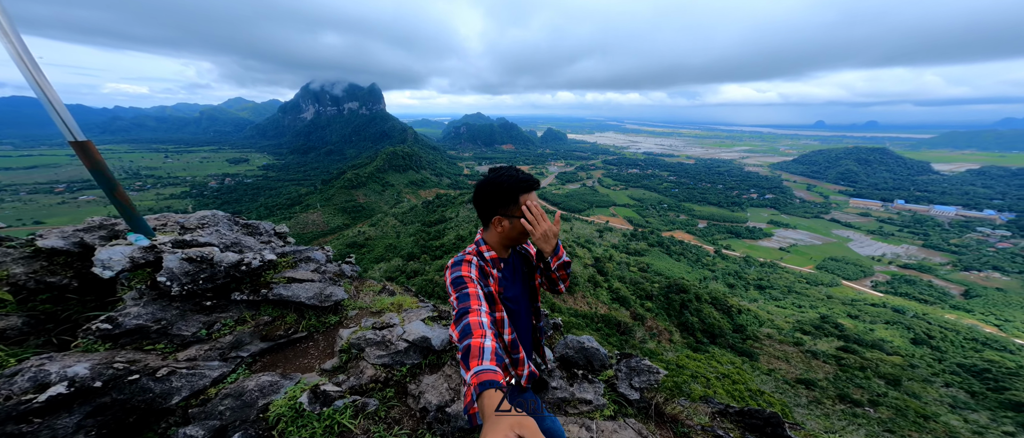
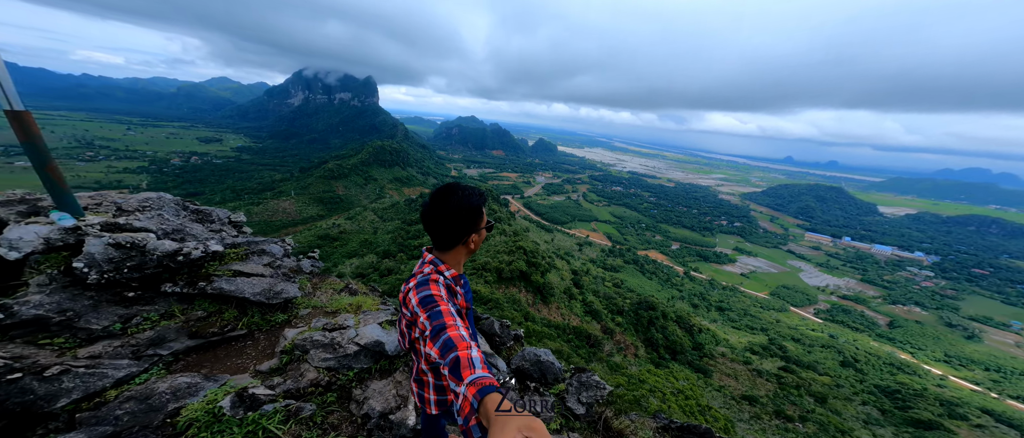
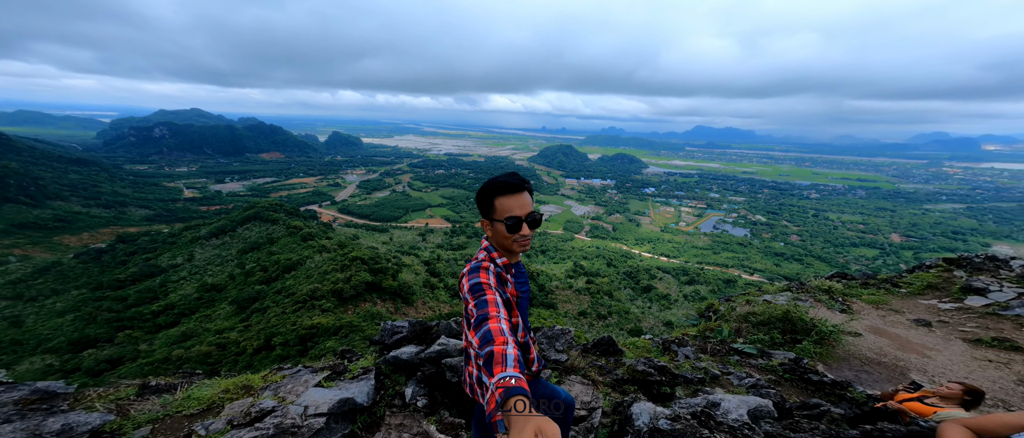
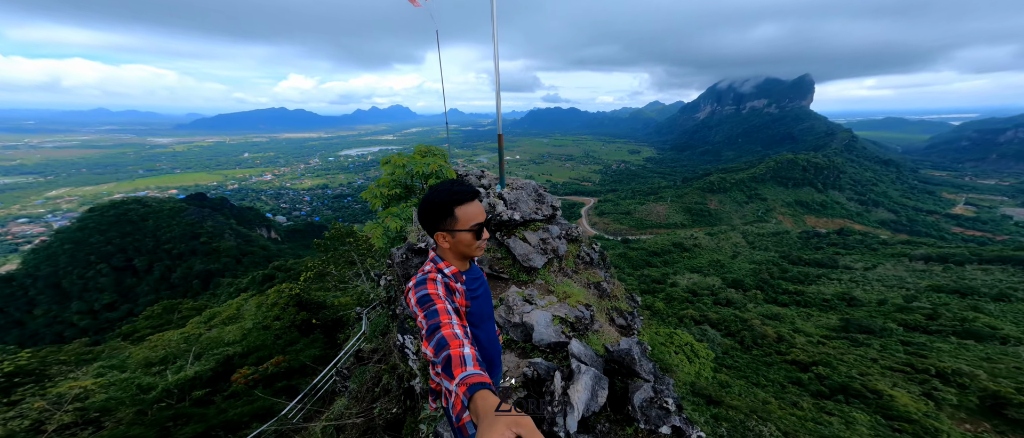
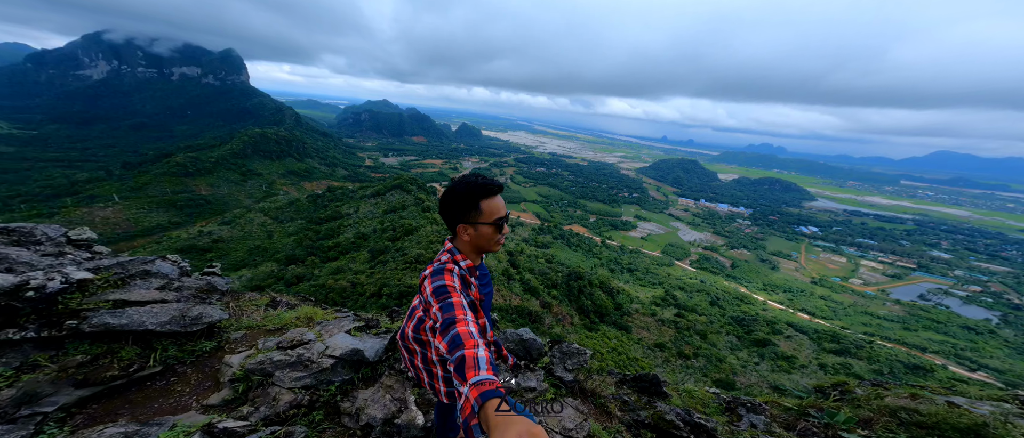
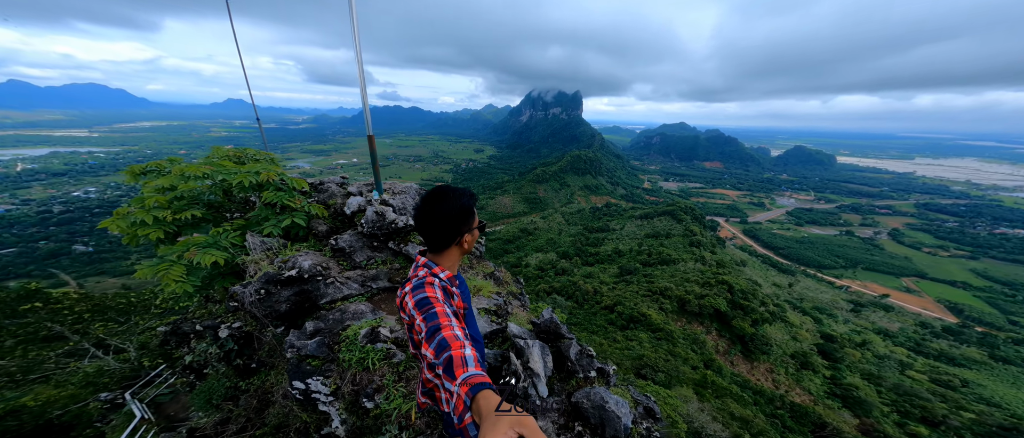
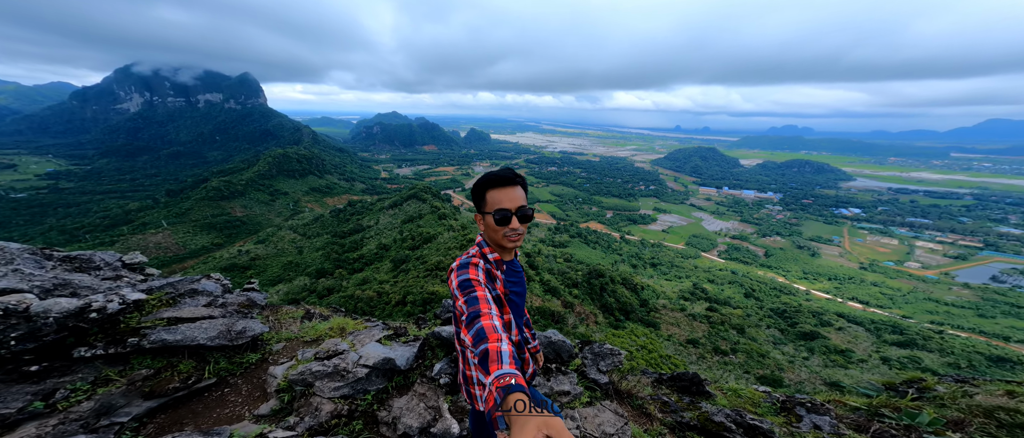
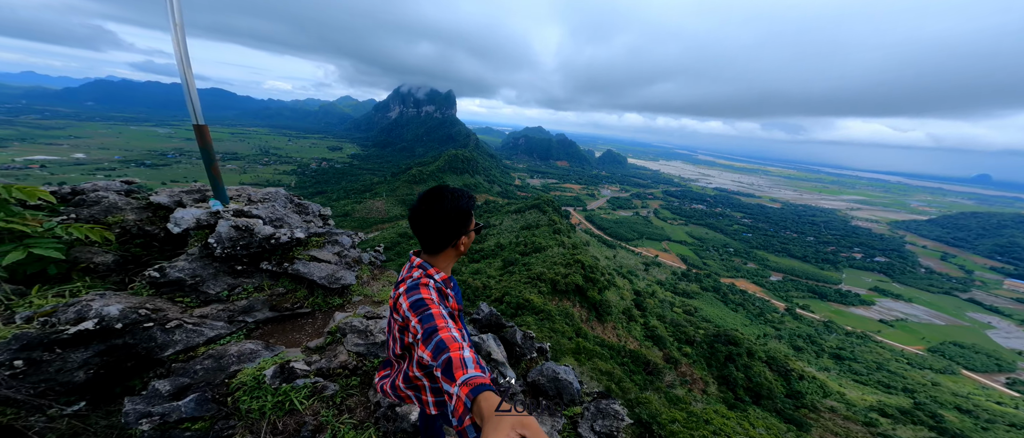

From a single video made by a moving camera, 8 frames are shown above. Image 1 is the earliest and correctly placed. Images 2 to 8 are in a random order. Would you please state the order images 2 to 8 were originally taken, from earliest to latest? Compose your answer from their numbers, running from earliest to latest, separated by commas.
7, 3, 5, 2, 8, 6, 4
